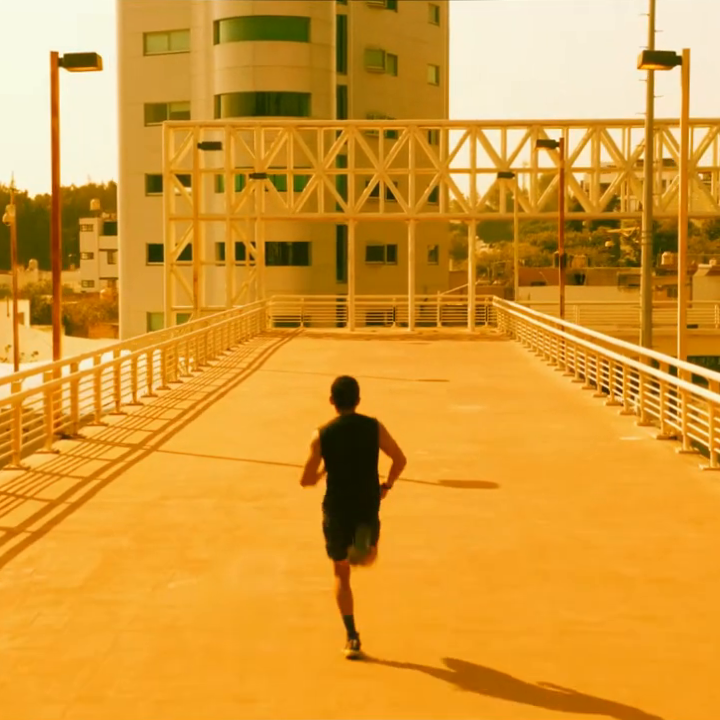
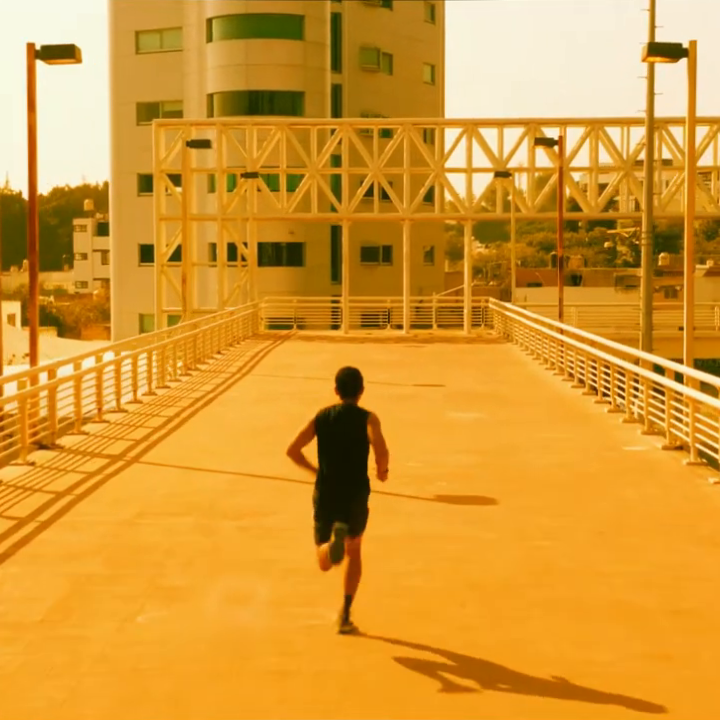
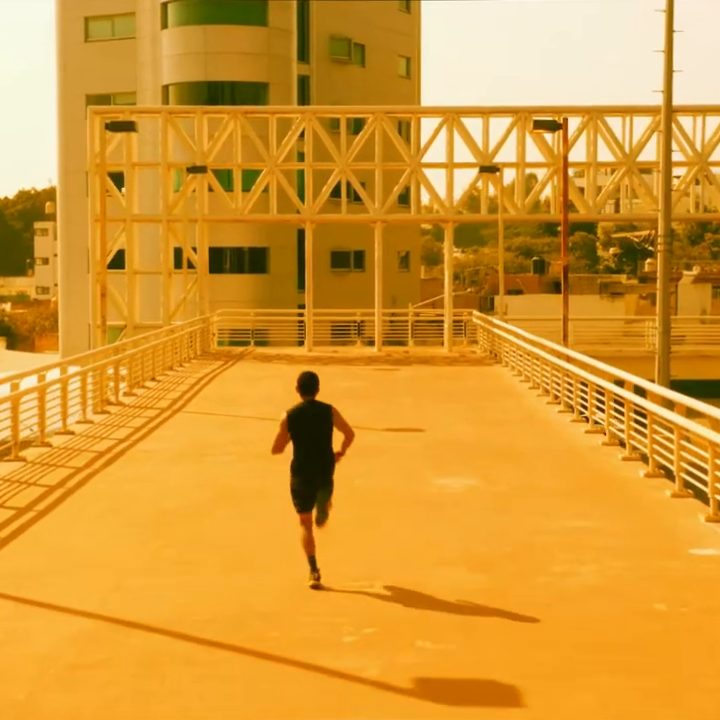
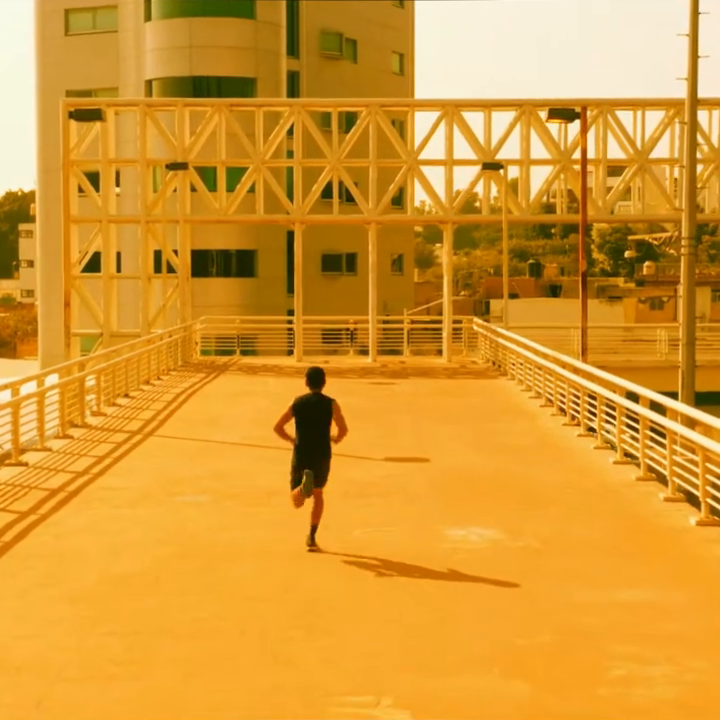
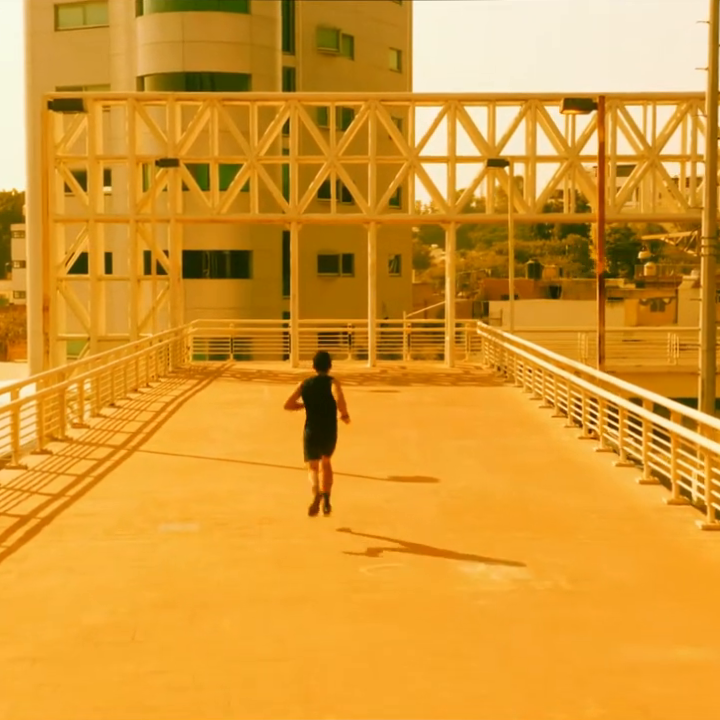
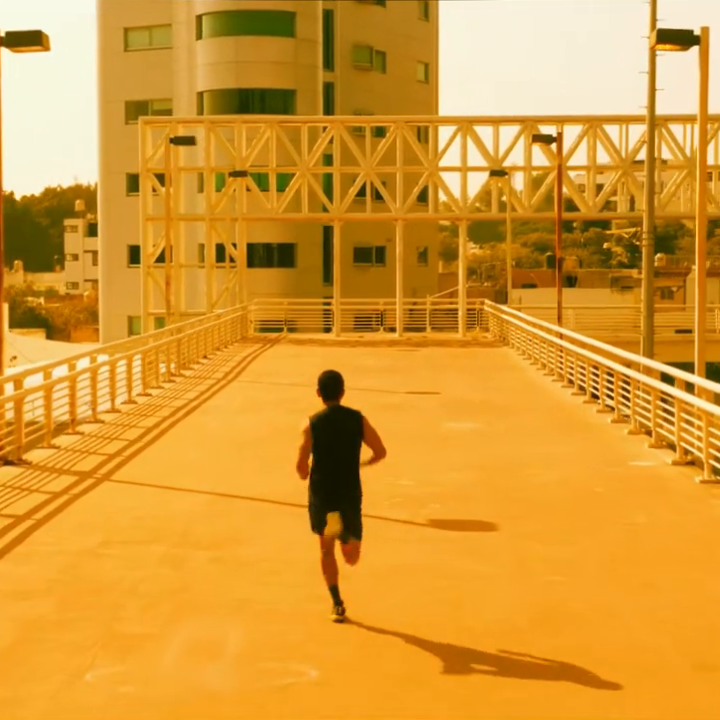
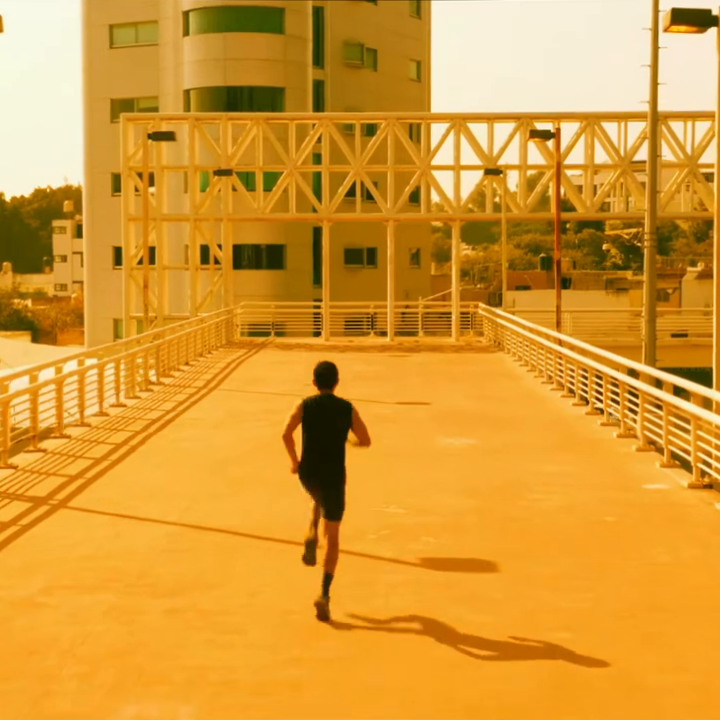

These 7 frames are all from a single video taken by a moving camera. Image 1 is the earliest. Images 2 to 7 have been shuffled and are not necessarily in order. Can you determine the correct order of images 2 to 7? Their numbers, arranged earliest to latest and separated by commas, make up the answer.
2, 6, 7, 3, 4, 5
